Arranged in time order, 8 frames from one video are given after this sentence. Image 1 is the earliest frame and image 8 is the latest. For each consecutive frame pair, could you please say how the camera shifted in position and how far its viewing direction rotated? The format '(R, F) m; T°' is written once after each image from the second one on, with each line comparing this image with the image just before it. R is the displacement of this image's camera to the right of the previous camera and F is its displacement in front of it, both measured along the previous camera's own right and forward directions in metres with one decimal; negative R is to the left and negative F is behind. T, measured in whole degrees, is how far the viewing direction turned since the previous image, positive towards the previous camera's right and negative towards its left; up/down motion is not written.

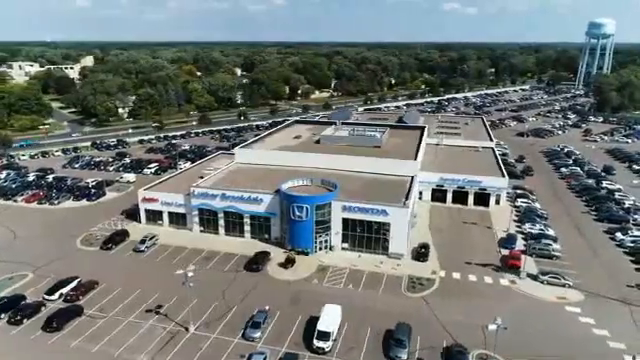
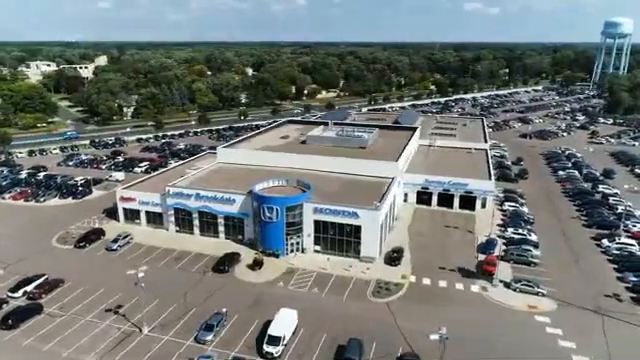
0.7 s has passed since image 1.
(+4.1, +0.8) m; -2°
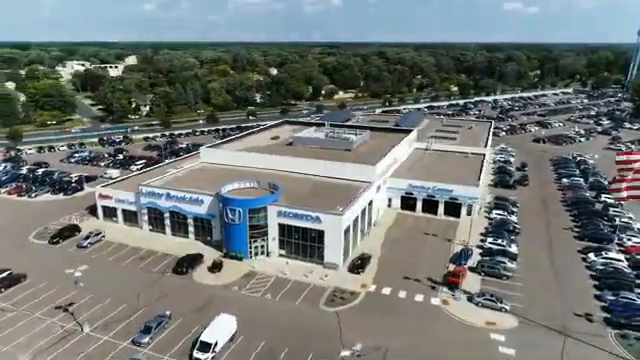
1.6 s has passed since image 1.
(+6.0, +1.2) m; -4°
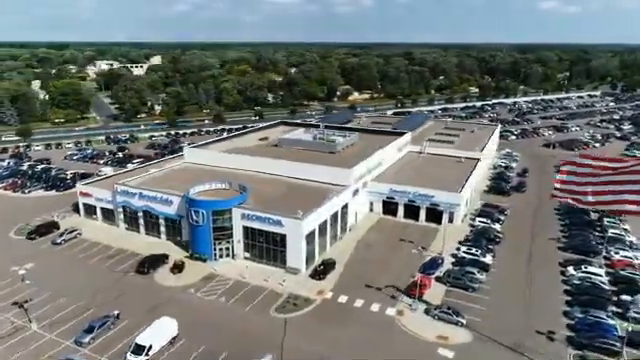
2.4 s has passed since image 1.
(+5.5, +1.0) m; -4°
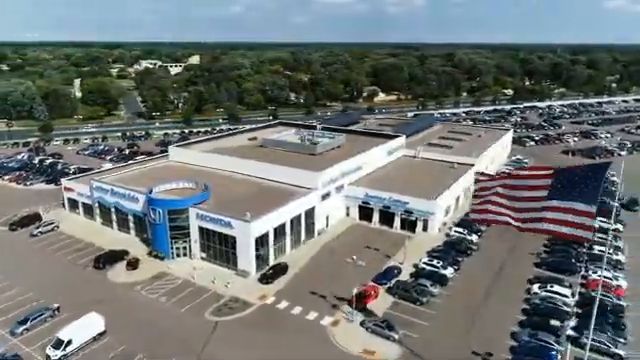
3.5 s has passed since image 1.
(+7.6, +1.2) m; -6°
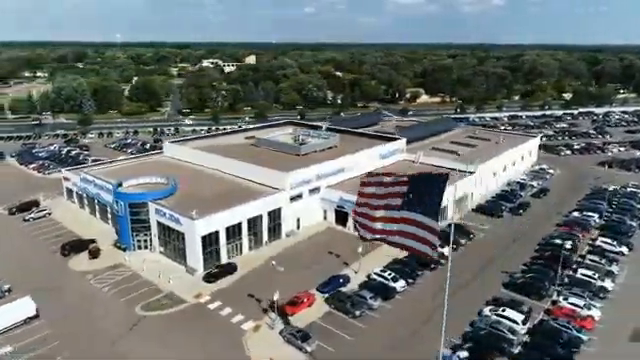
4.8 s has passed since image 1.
(+9.3, +1.8) m; -8°
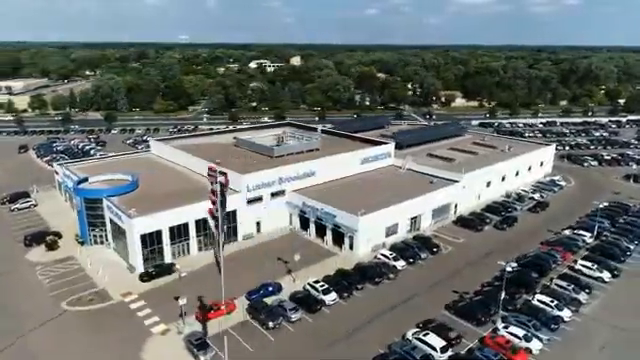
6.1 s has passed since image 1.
(+9.4, +2.0) m; -7°
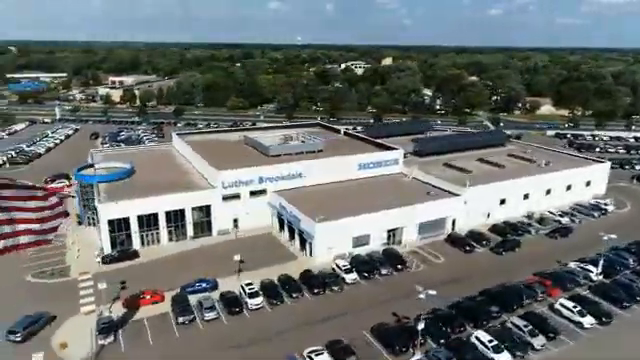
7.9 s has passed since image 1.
(+12.1, +2.6) m; -13°
